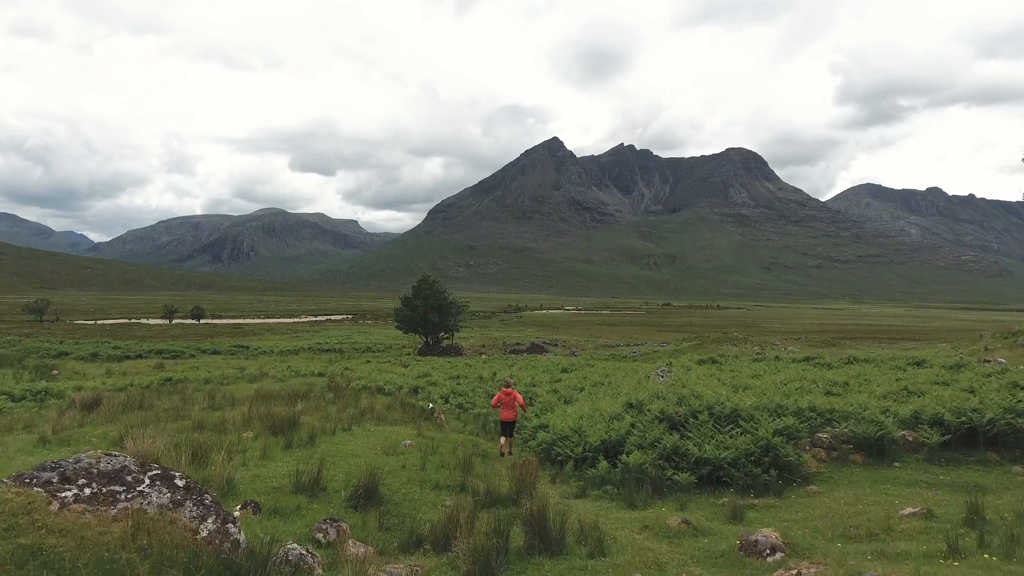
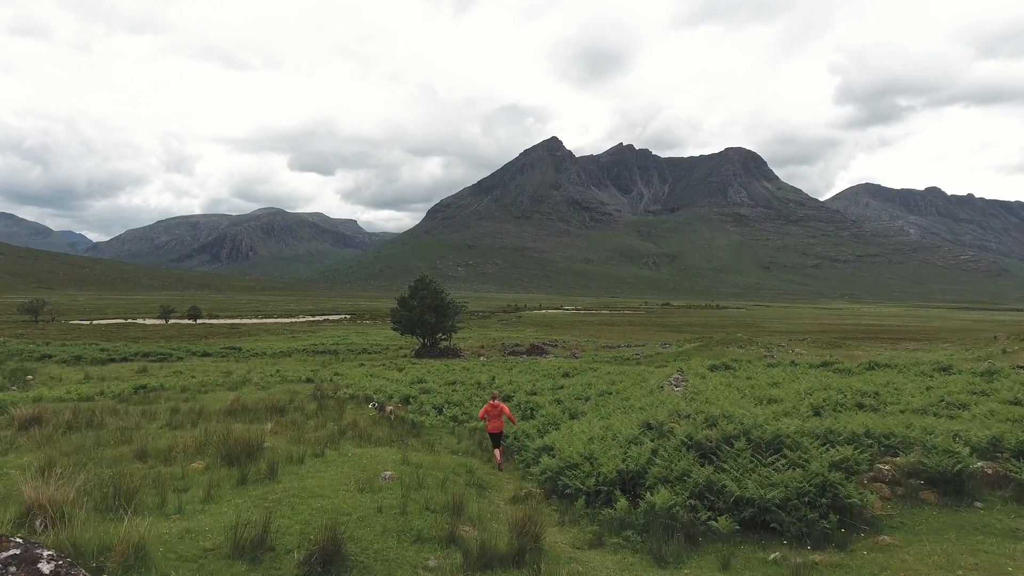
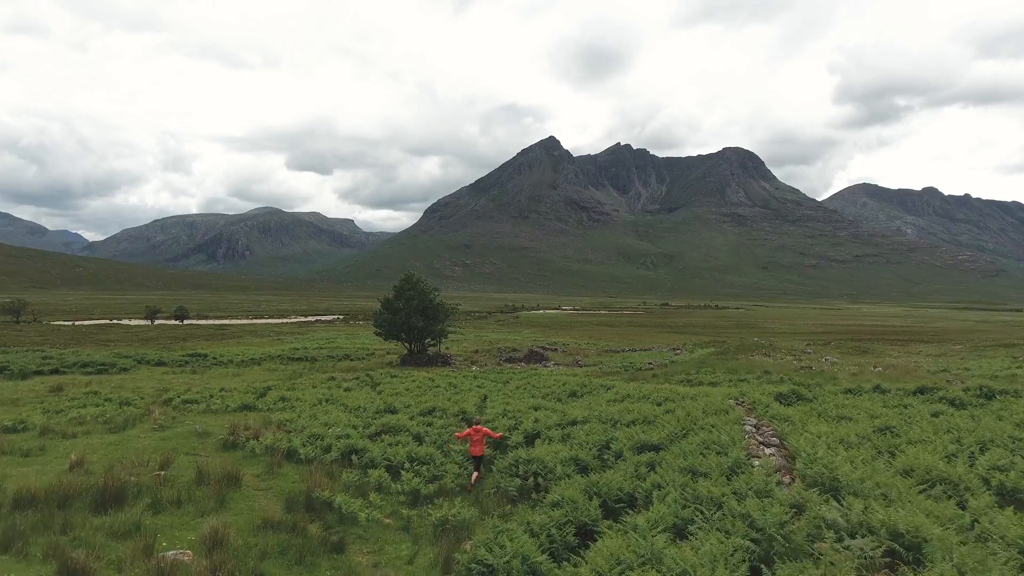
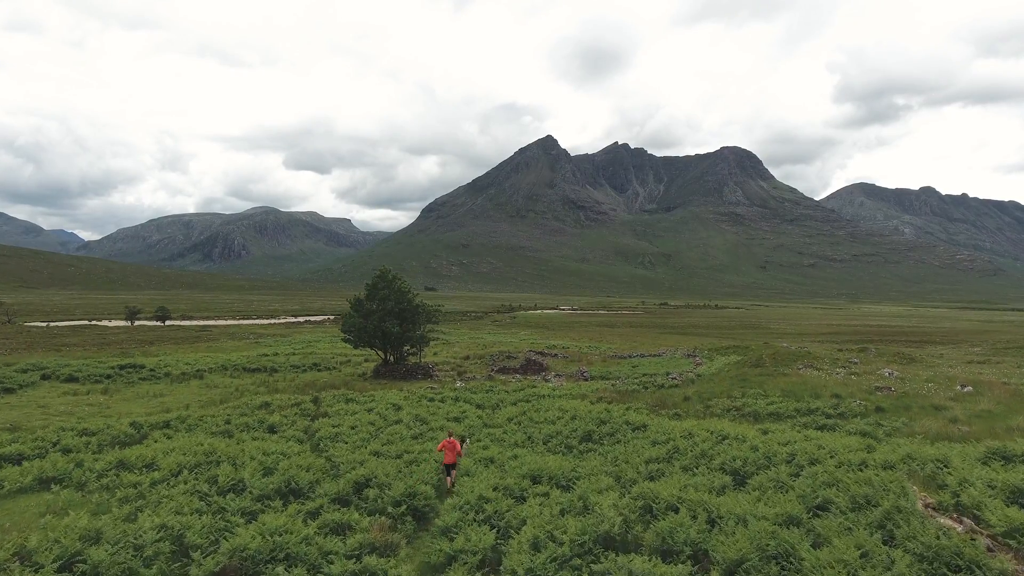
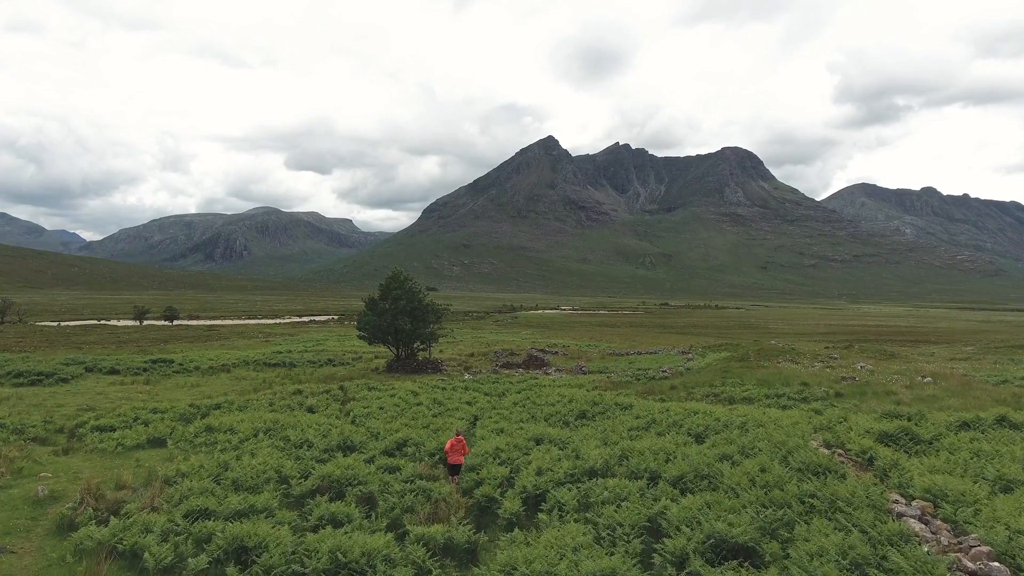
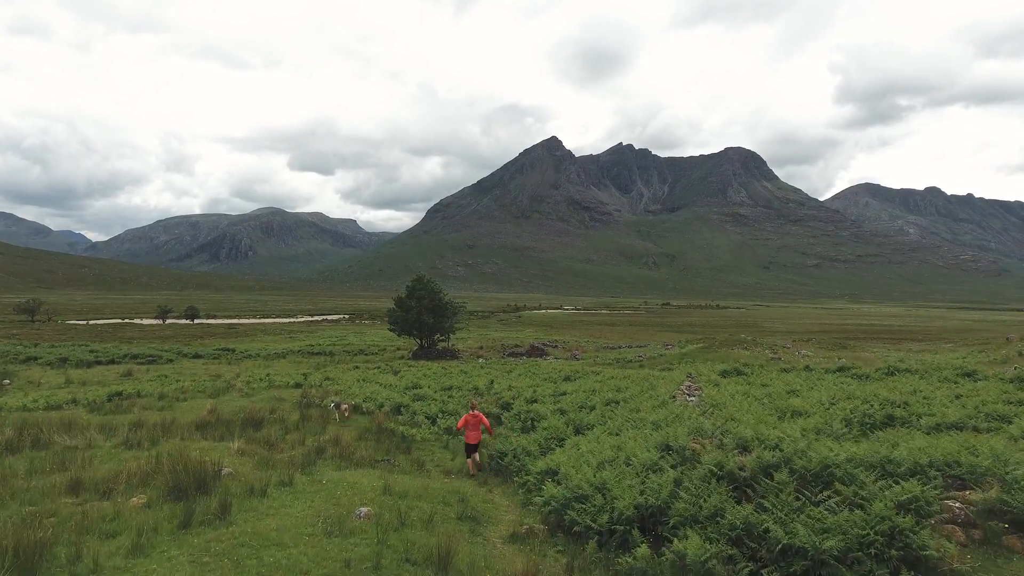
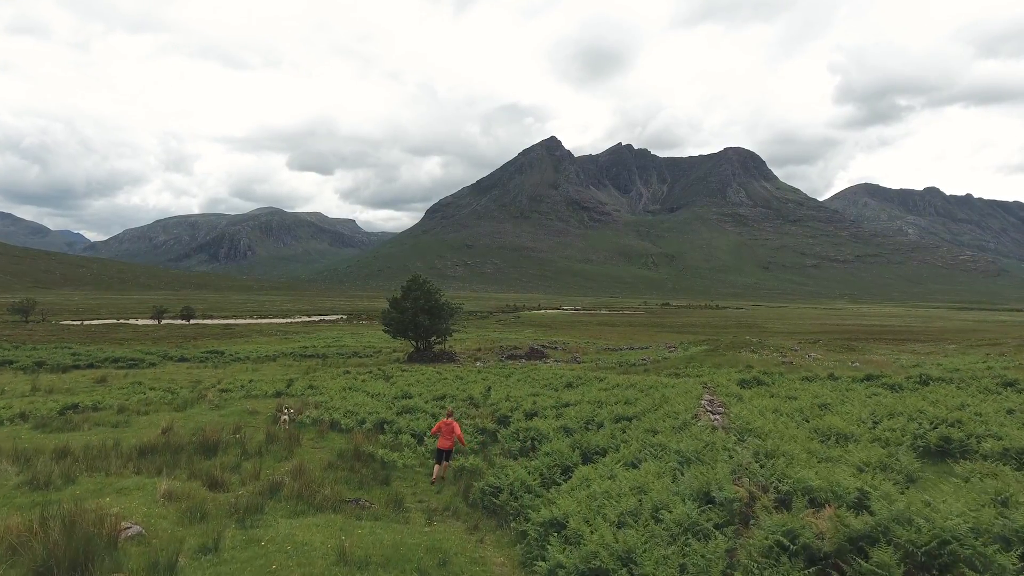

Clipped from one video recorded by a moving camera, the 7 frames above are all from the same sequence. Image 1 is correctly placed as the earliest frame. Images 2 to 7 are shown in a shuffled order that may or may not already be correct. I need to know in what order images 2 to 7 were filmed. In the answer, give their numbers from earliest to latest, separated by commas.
2, 6, 7, 3, 5, 4
